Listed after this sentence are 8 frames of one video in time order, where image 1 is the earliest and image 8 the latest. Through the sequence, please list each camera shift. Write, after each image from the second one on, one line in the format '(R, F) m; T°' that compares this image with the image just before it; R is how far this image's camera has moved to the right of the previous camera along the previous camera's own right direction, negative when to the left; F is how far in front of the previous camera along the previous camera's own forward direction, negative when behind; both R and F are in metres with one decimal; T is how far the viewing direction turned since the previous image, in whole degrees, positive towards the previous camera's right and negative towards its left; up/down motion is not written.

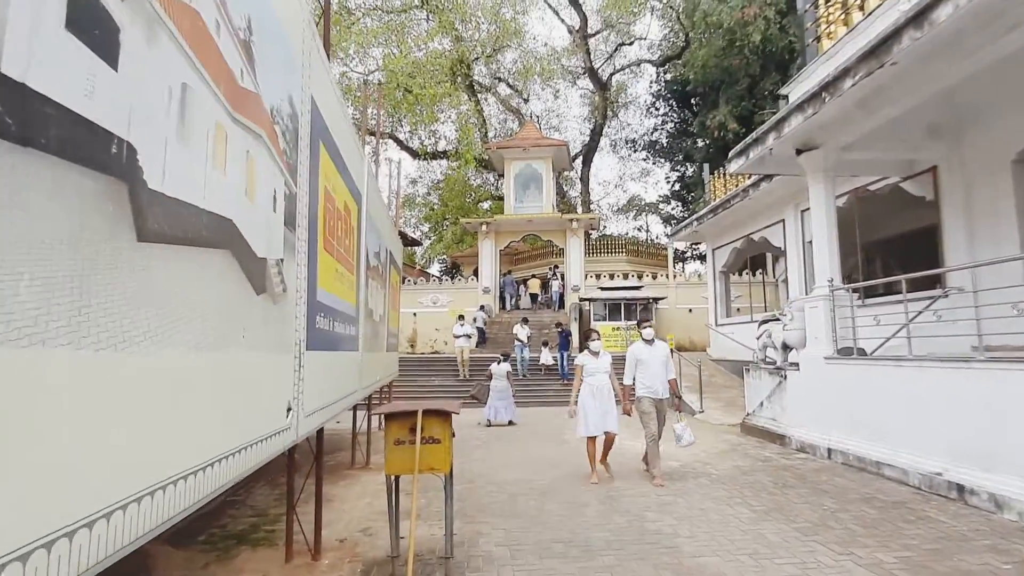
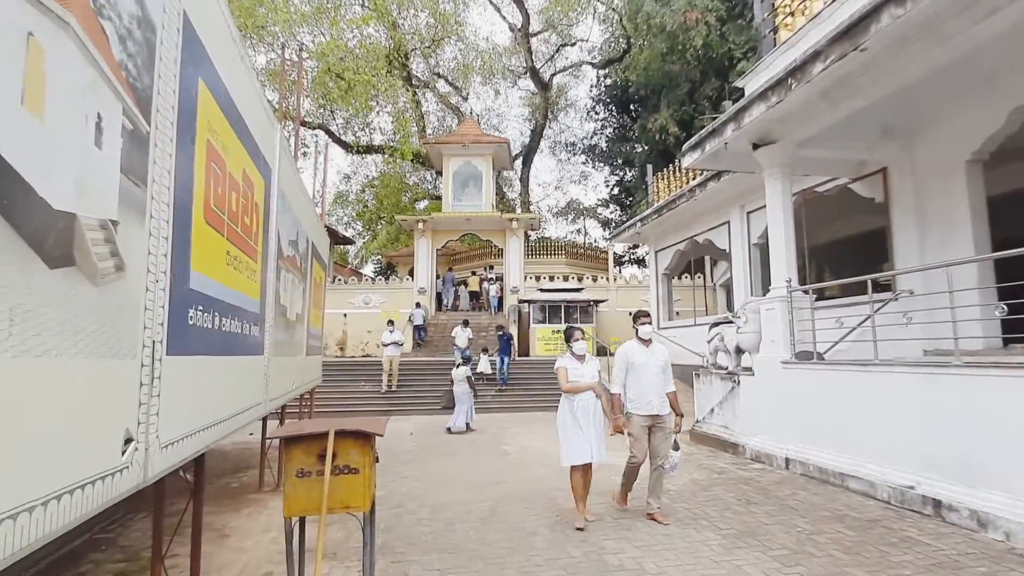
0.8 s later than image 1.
(0.0, +0.8) m; +6°
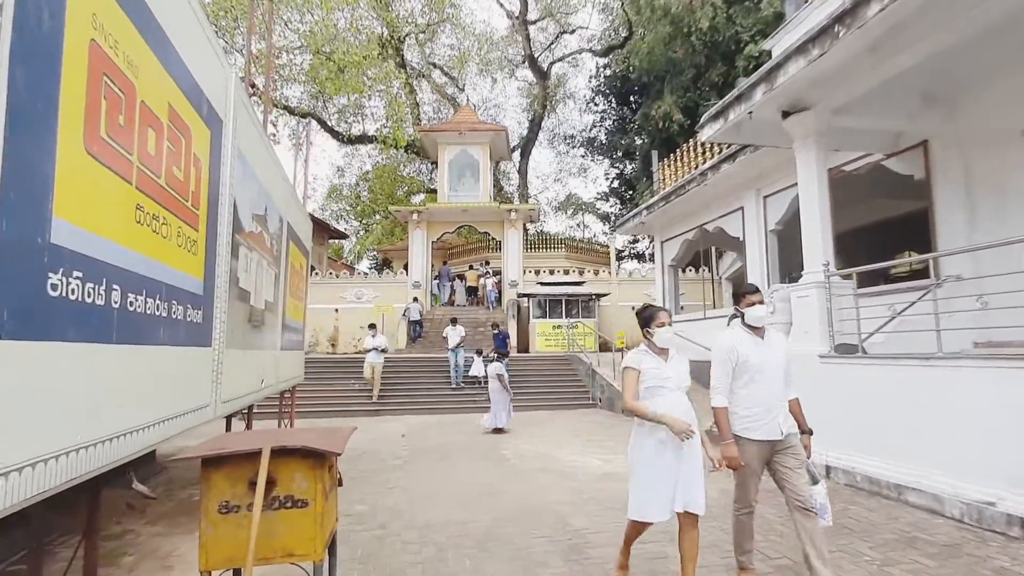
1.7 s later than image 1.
(0.0, +0.8) m; 0°
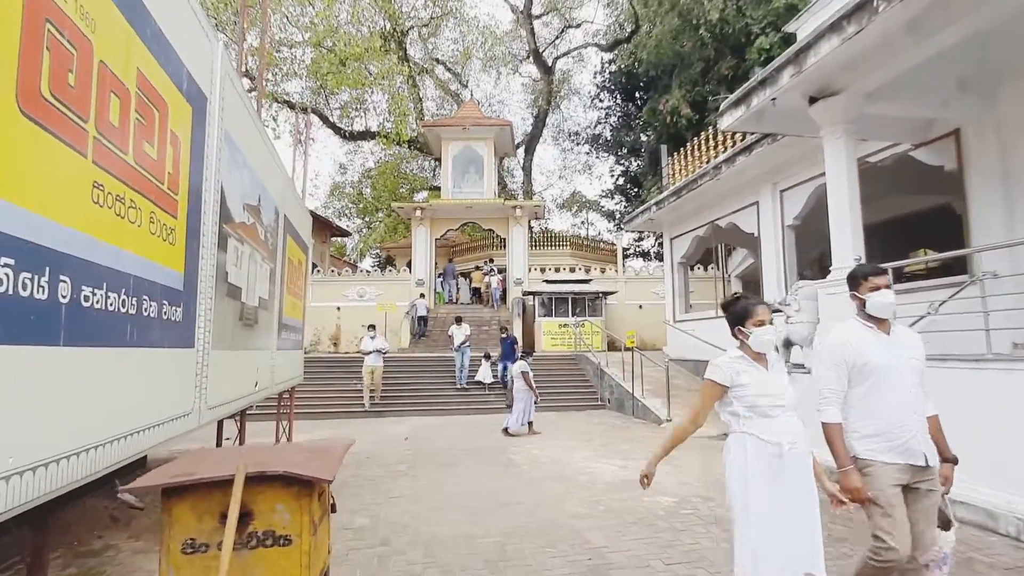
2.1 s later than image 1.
(-0.1, +0.4) m; 0°
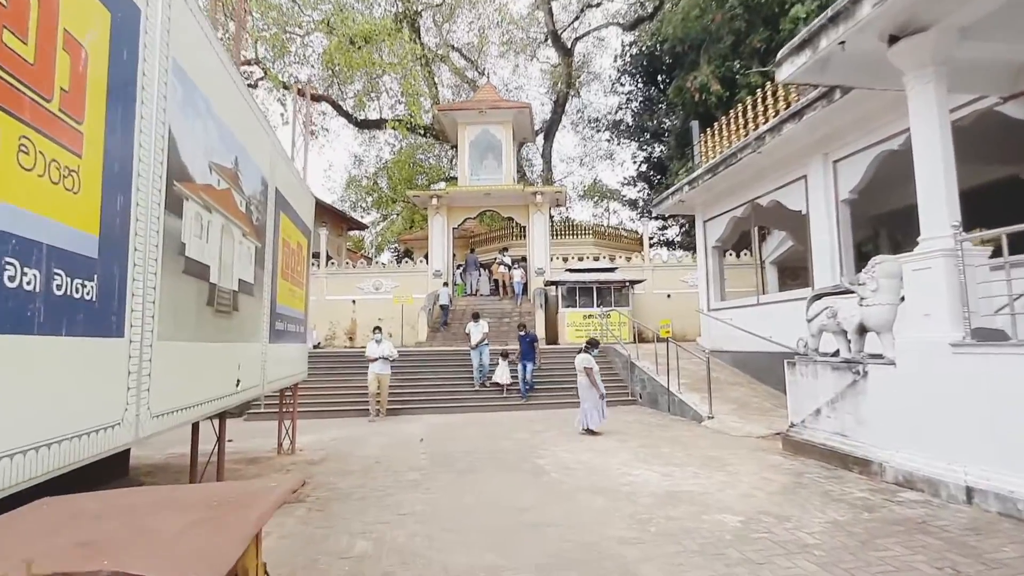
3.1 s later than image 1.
(-0.1, +0.9) m; -2°
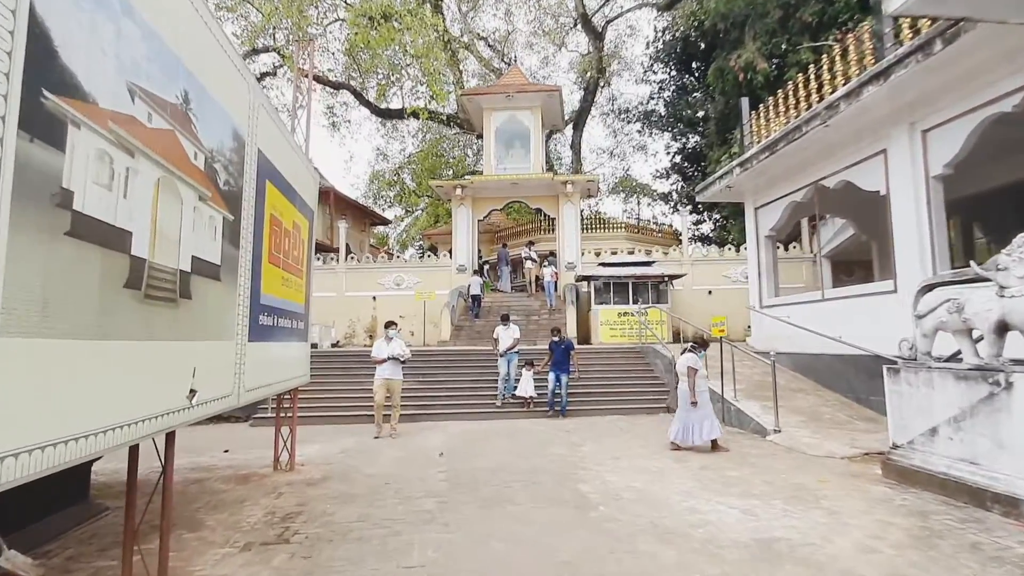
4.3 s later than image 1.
(-0.1, +1.1) m; -2°
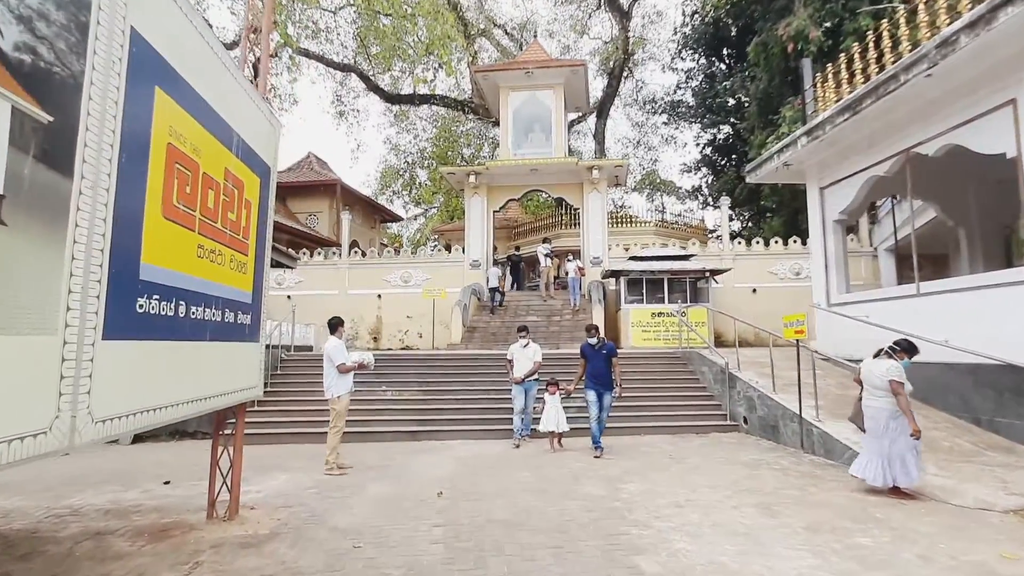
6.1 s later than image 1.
(-0.1, +1.8) m; -2°
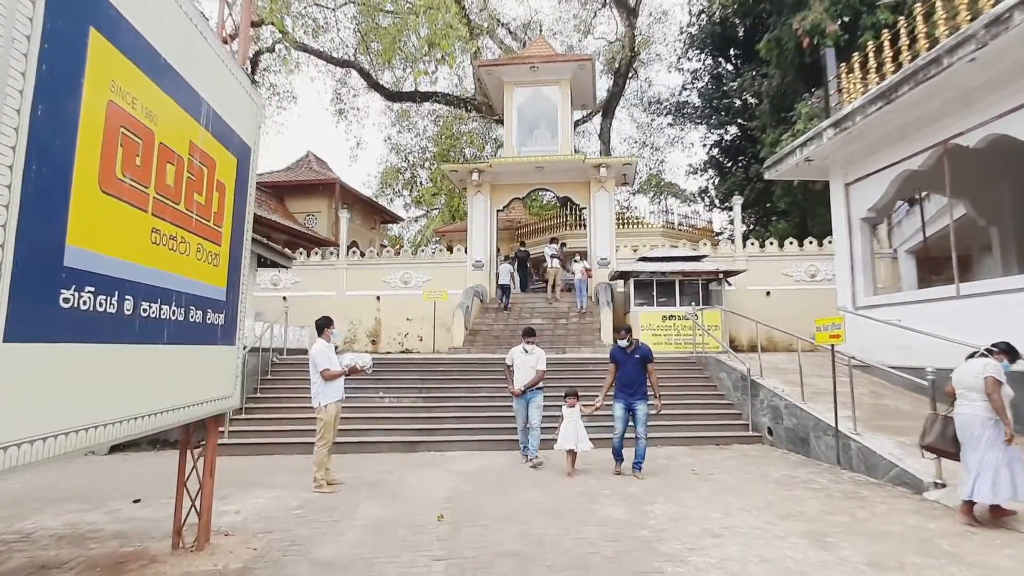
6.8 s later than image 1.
(-0.1, +0.6) m; 0°
